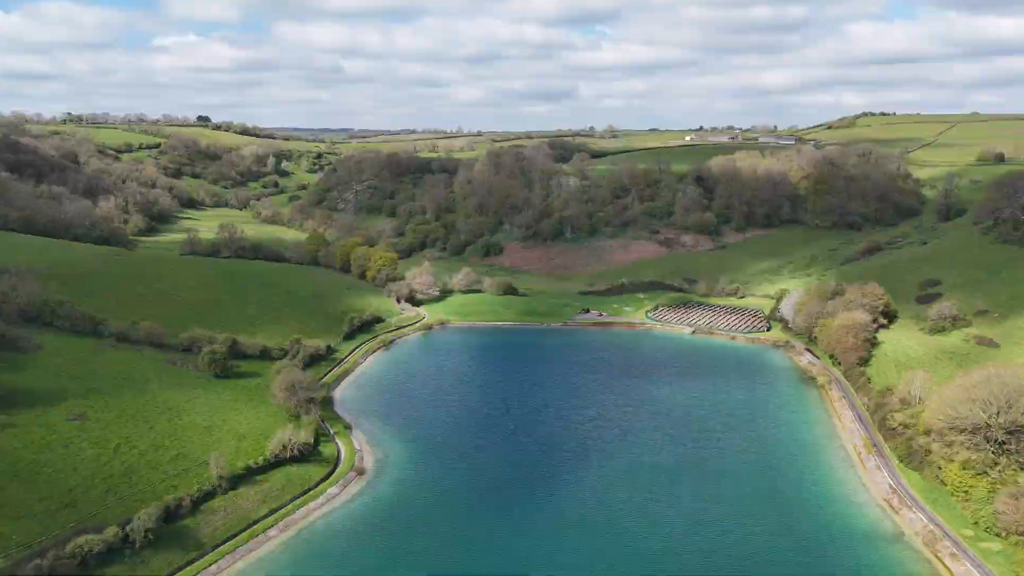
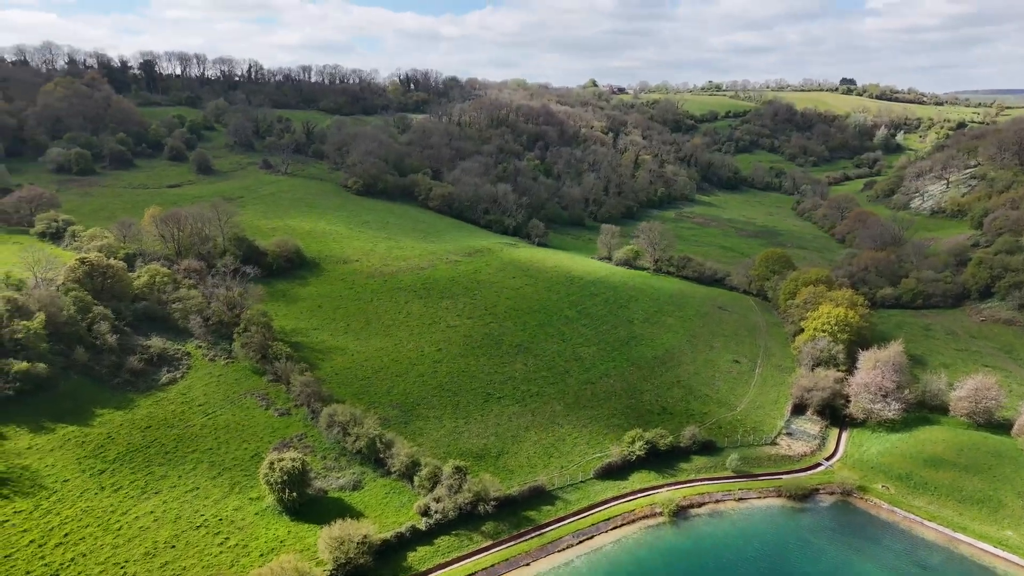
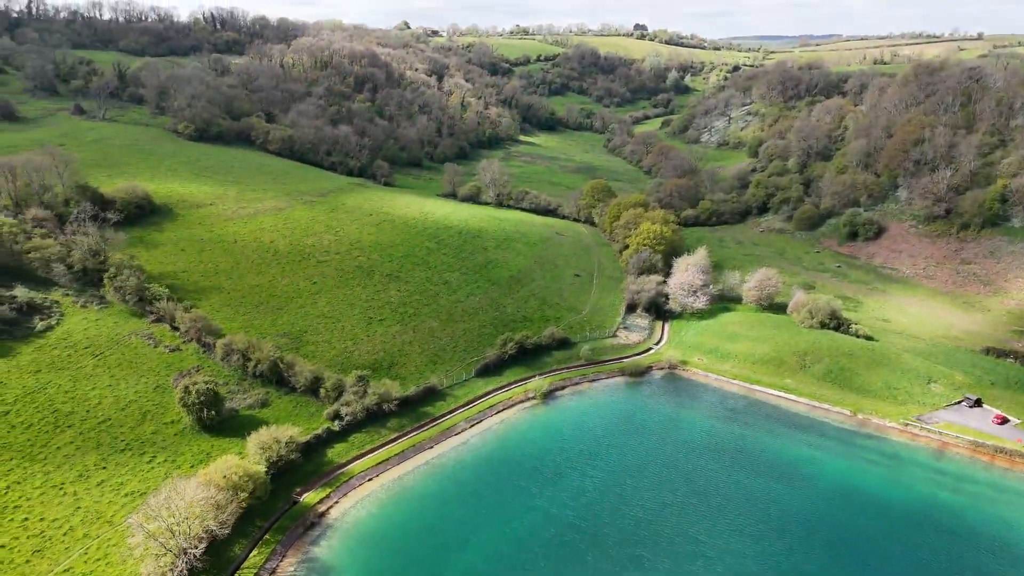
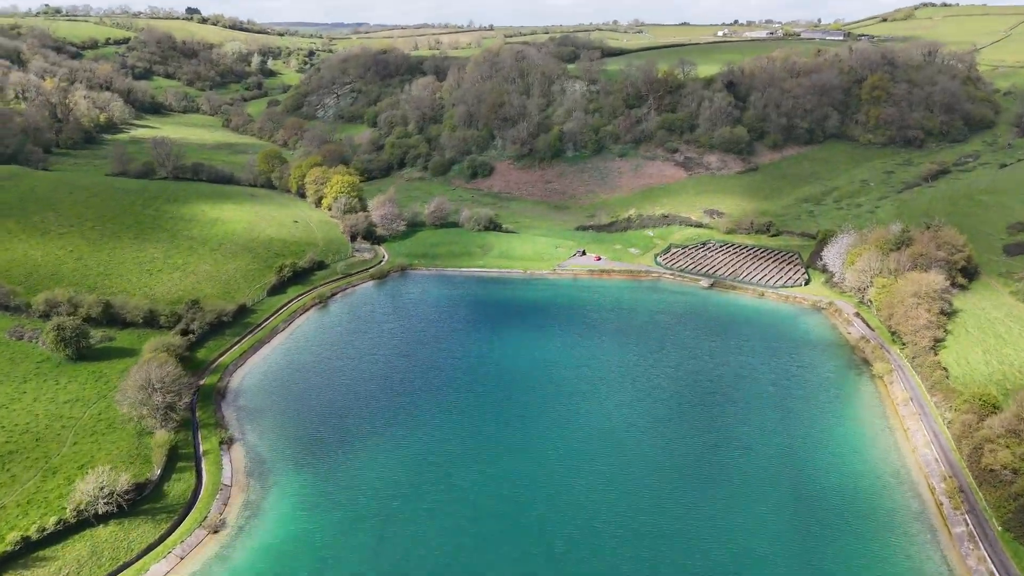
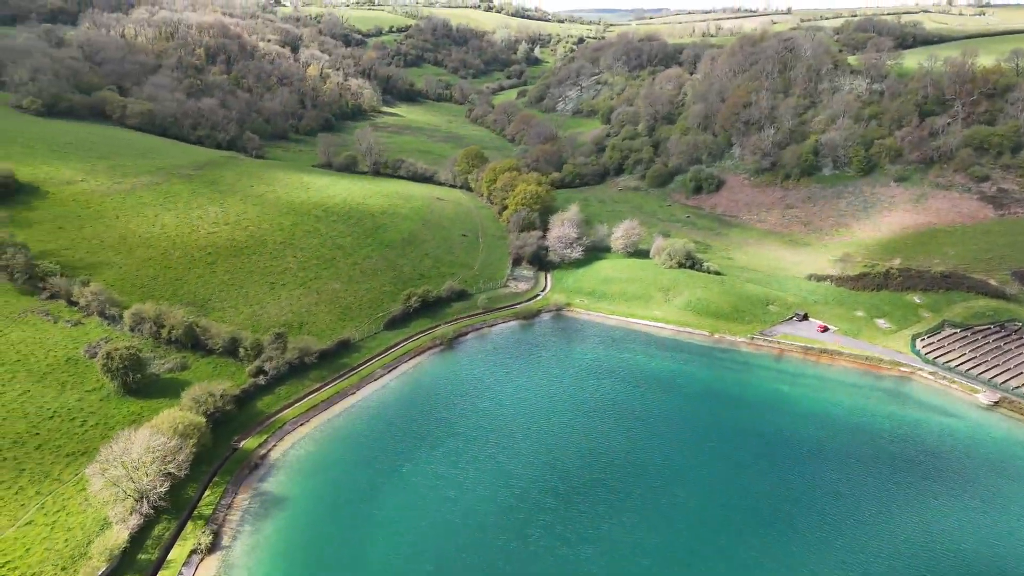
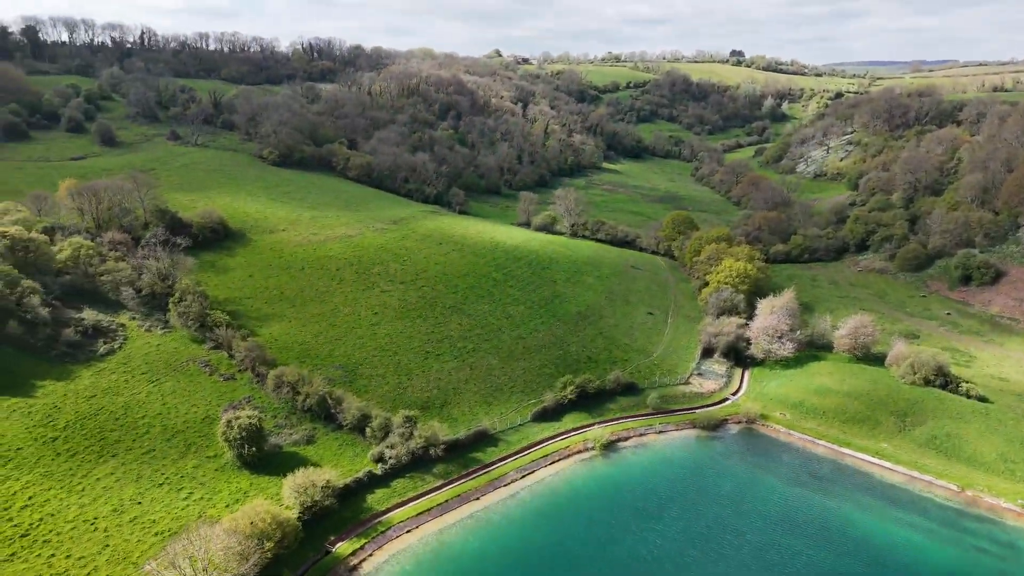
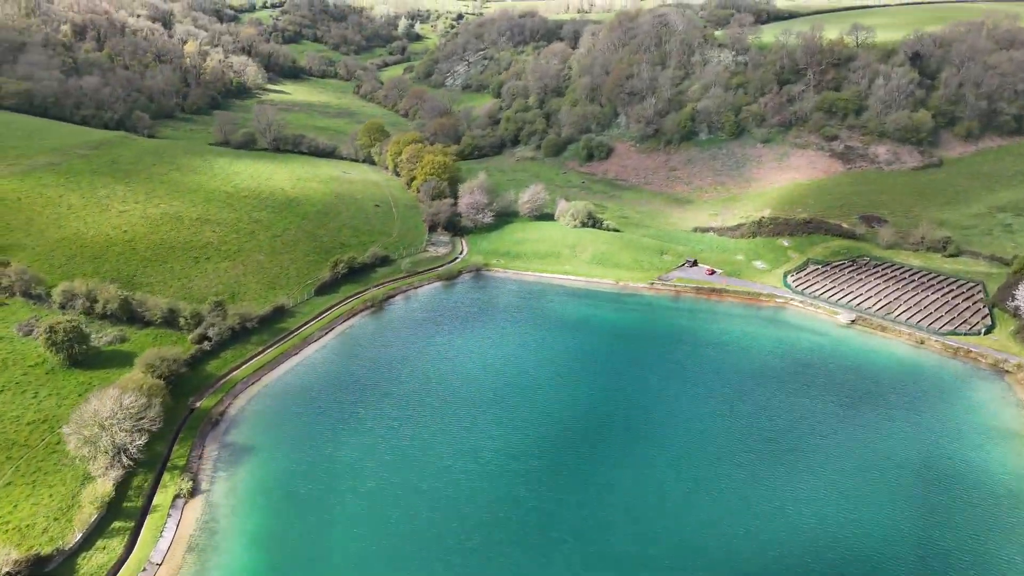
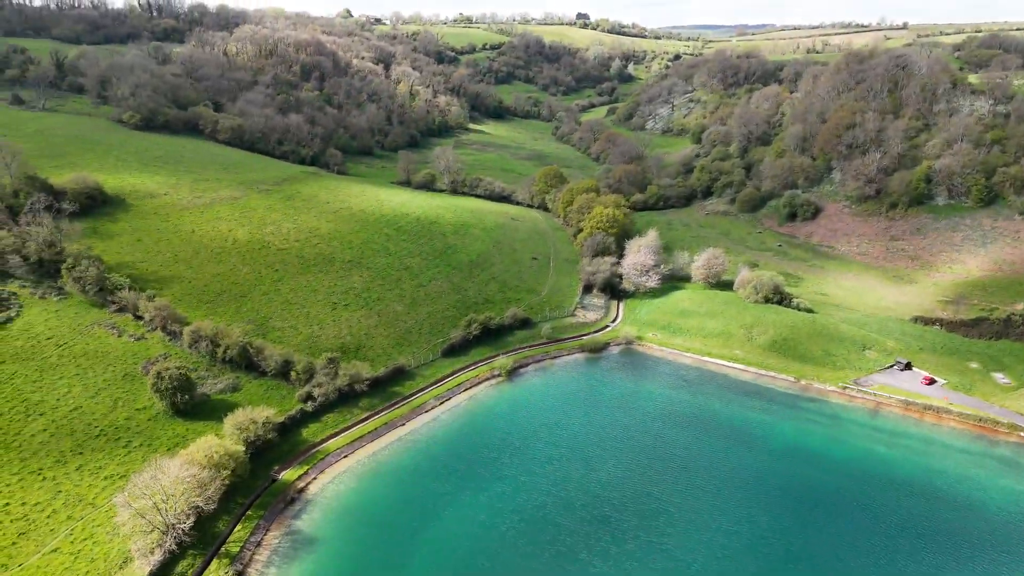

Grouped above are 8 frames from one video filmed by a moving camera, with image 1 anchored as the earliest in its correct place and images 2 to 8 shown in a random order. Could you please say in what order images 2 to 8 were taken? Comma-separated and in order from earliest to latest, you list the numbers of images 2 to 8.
4, 7, 5, 8, 3, 6, 2
